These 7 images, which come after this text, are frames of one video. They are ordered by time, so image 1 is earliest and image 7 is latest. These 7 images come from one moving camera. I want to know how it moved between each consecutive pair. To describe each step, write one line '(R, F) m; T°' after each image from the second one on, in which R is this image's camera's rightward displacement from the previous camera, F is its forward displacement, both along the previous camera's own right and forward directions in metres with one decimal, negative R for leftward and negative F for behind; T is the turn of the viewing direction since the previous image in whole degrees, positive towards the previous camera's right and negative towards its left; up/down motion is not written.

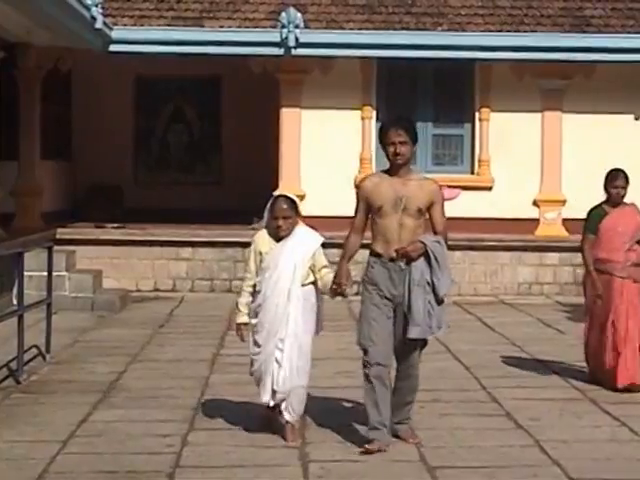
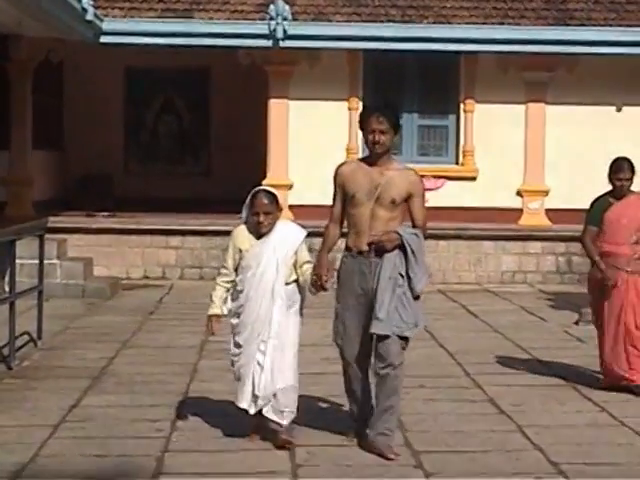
(+0.5, -0.1) m; -2°
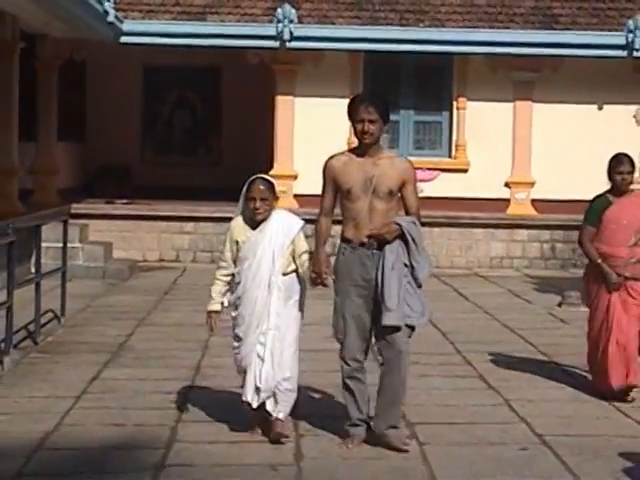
(0.0, -0.7) m; 0°
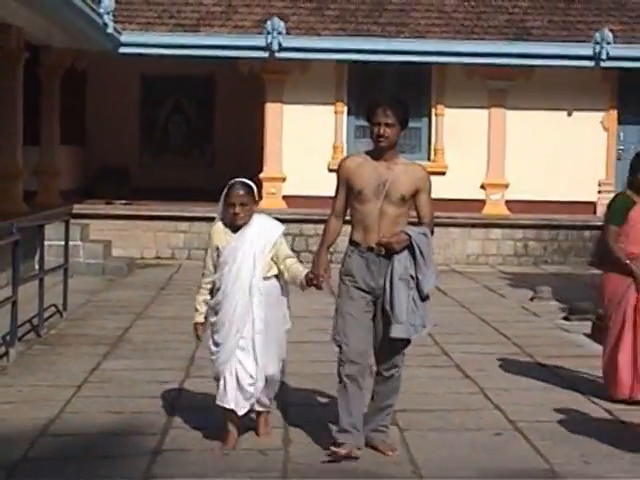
(0.0, -0.6) m; +1°
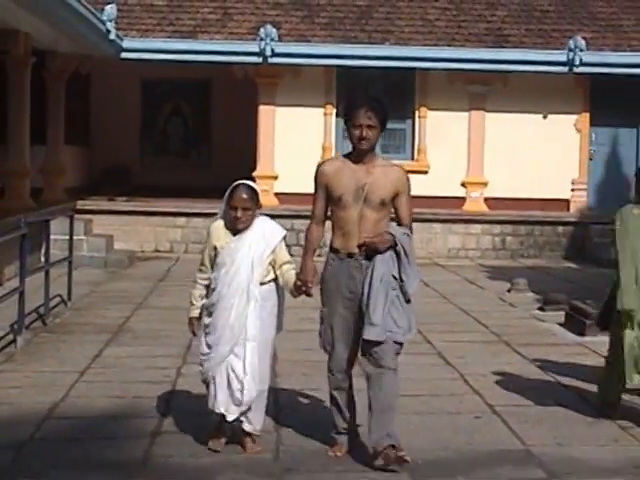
(0.0, -0.6) m; 0°
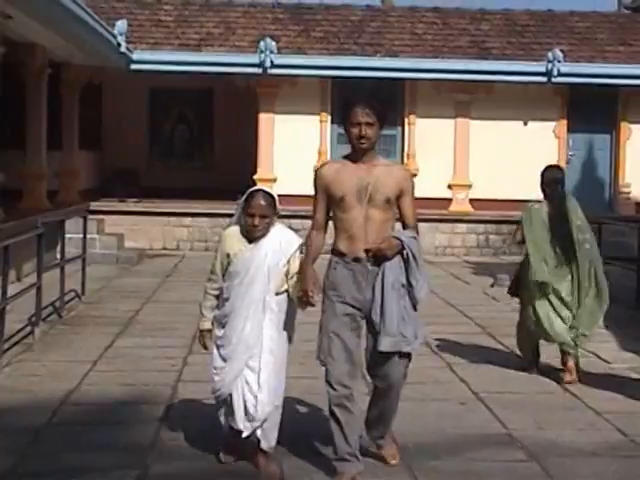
(+0.1, -0.8) m; 0°
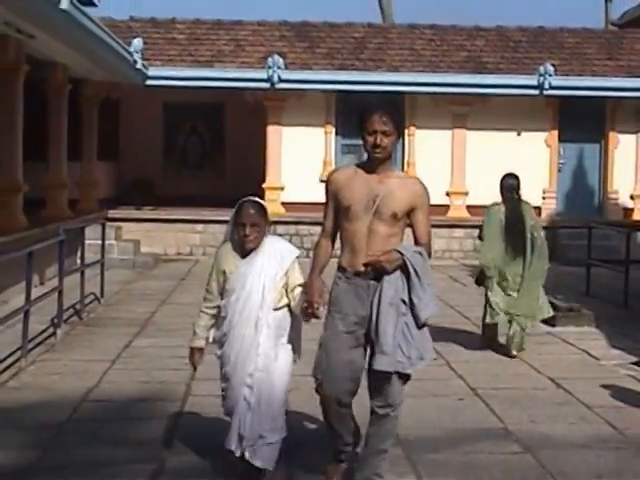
(0.0, -0.7) m; 0°
